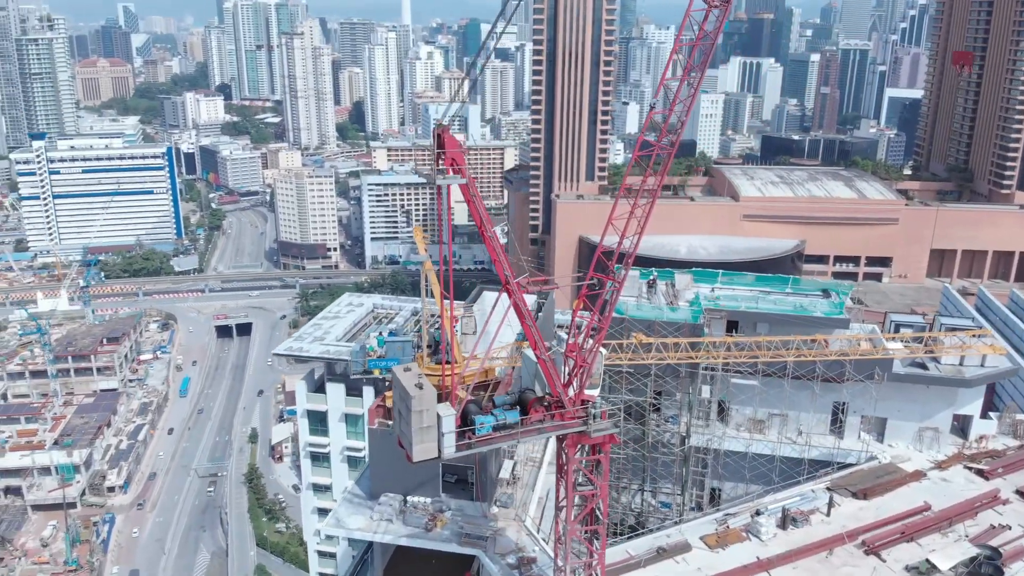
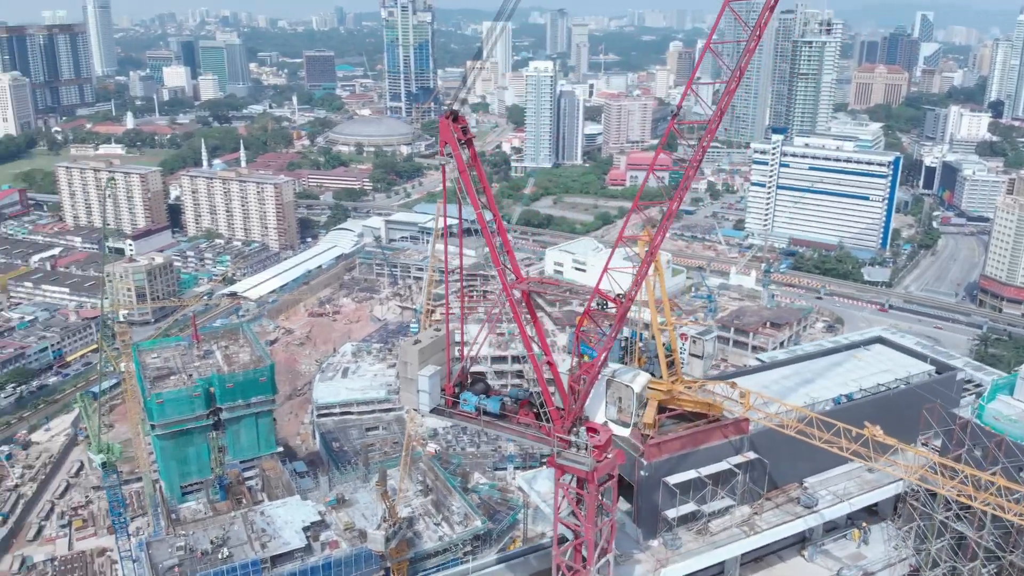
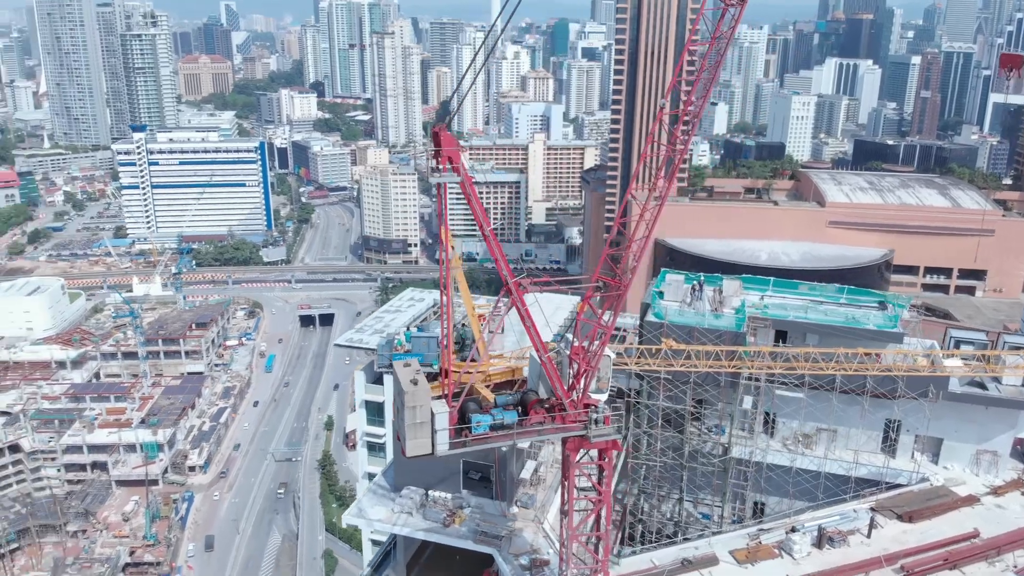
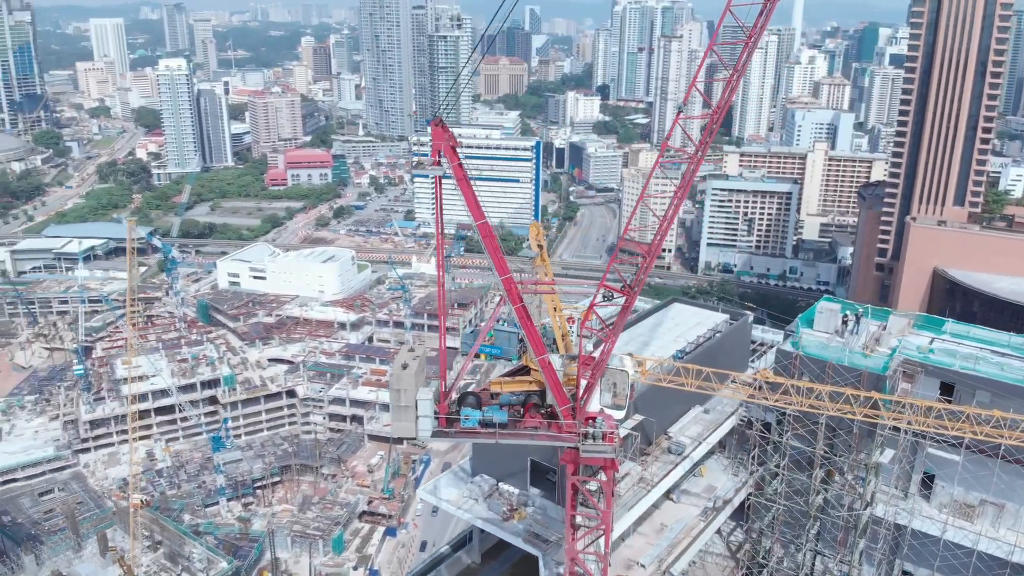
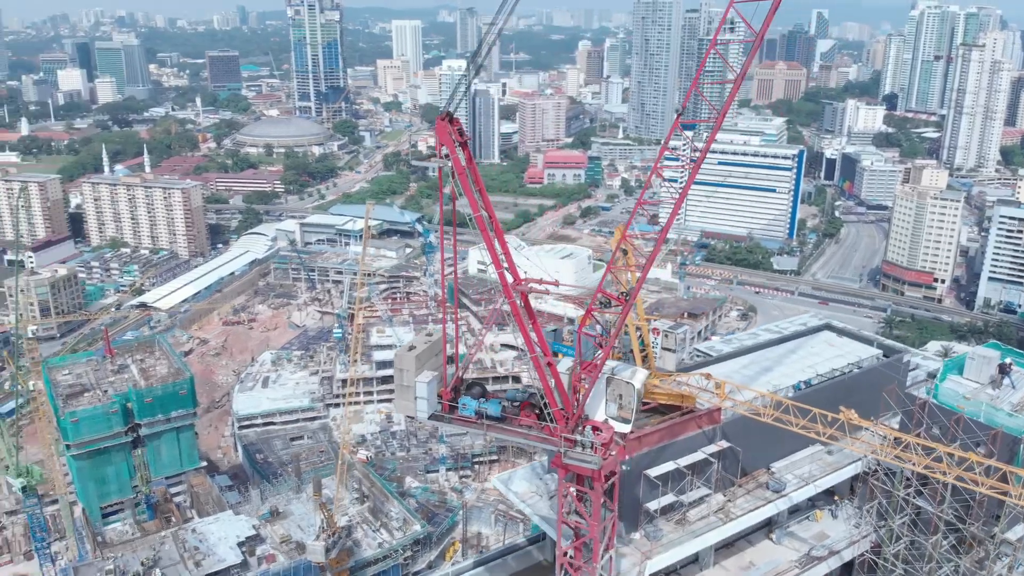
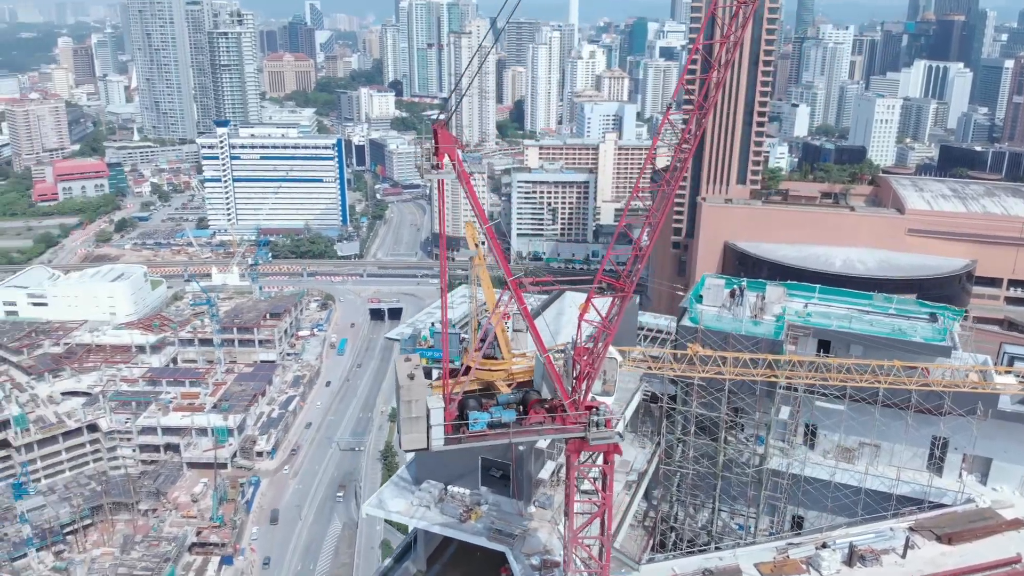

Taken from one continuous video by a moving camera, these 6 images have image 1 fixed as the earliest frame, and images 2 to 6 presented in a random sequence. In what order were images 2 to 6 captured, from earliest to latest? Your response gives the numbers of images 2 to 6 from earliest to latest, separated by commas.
3, 6, 4, 5, 2
